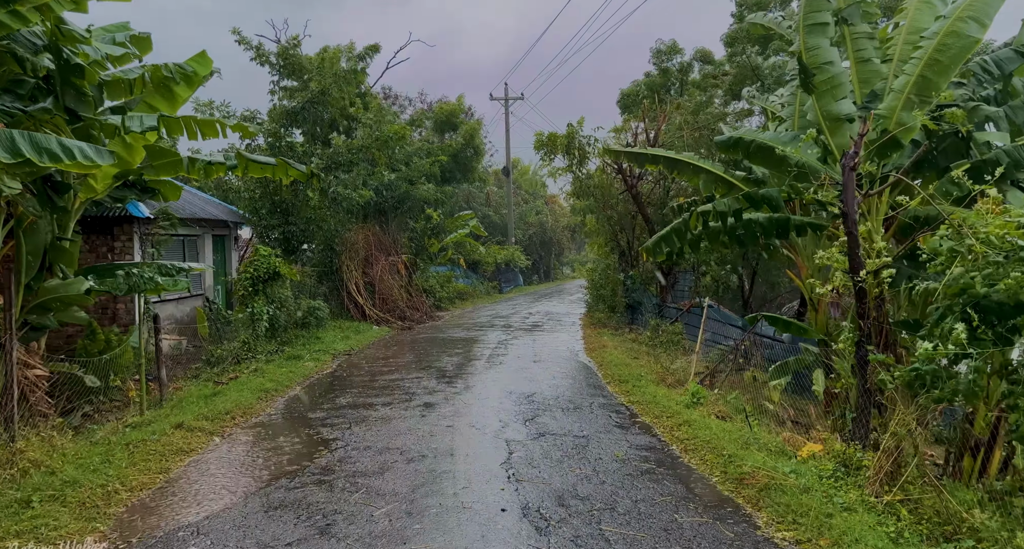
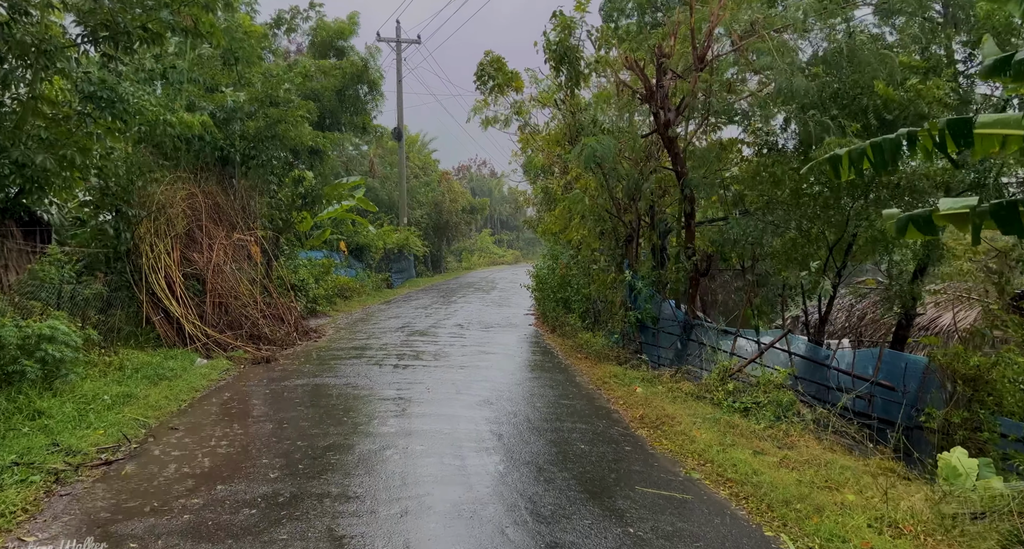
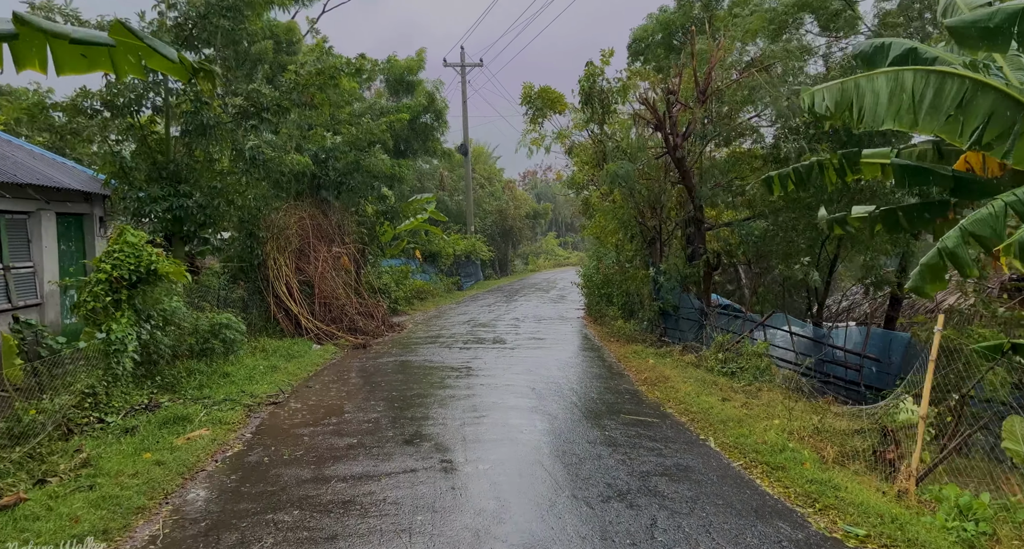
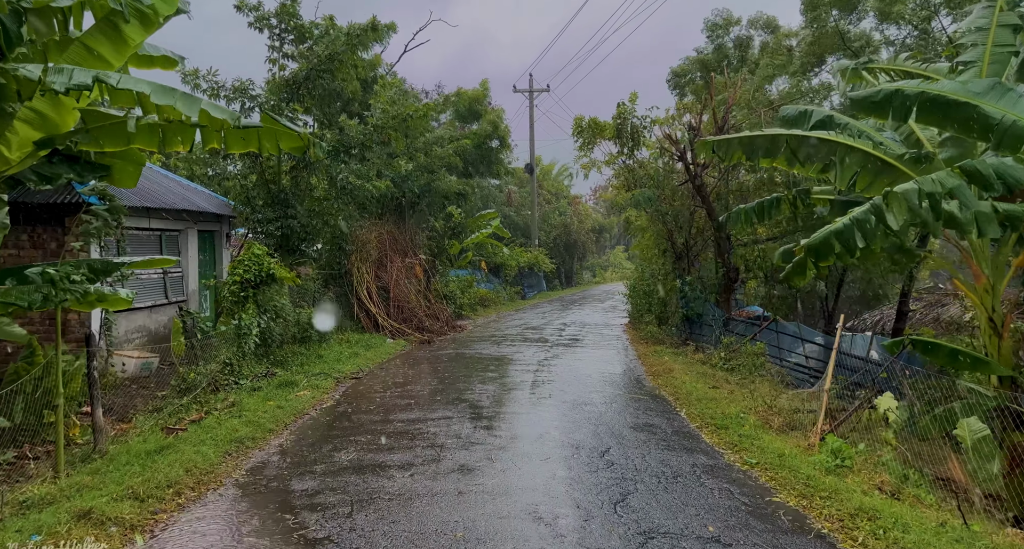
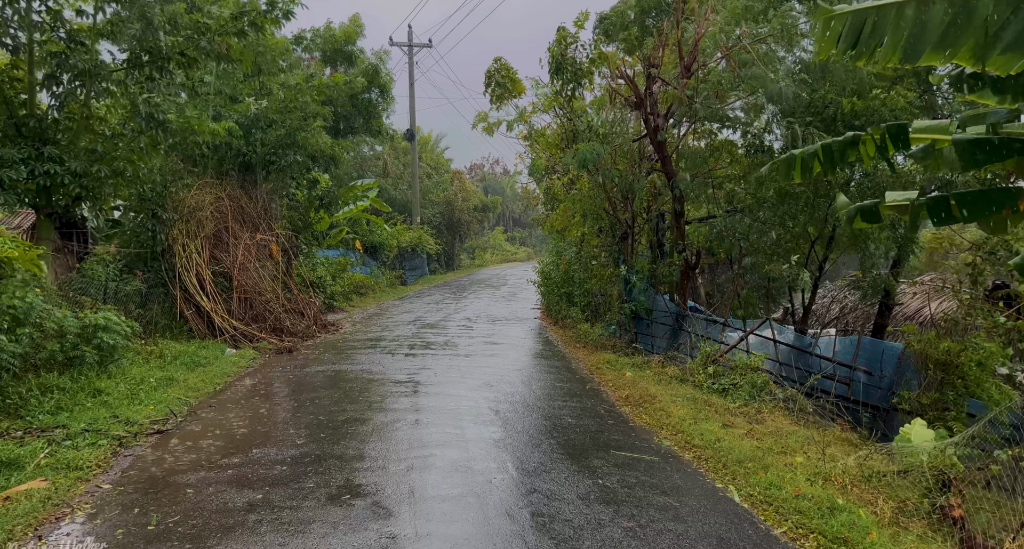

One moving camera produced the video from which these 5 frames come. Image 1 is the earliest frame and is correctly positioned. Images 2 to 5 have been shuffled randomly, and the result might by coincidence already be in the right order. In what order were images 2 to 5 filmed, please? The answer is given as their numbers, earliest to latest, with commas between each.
4, 3, 5, 2
